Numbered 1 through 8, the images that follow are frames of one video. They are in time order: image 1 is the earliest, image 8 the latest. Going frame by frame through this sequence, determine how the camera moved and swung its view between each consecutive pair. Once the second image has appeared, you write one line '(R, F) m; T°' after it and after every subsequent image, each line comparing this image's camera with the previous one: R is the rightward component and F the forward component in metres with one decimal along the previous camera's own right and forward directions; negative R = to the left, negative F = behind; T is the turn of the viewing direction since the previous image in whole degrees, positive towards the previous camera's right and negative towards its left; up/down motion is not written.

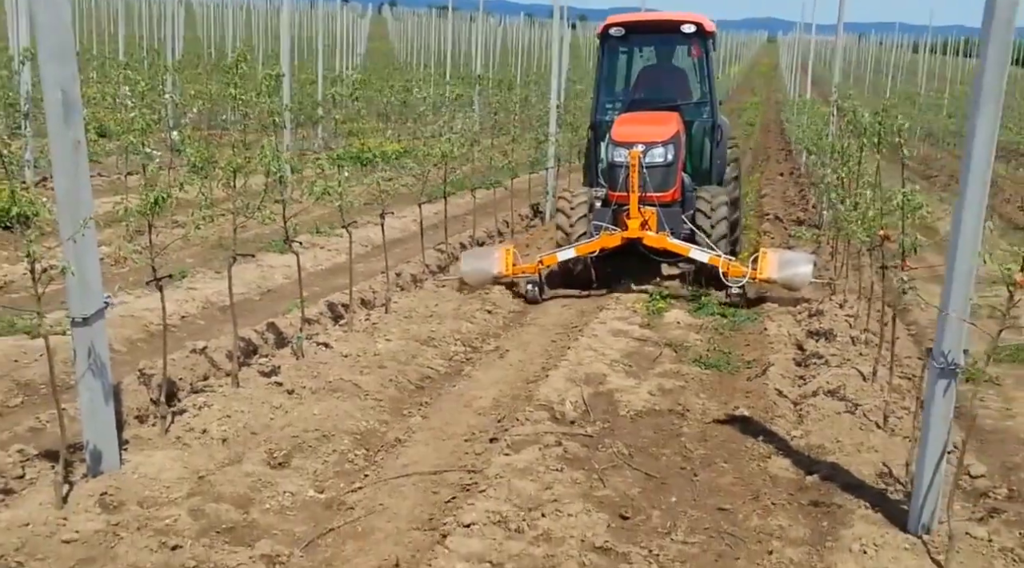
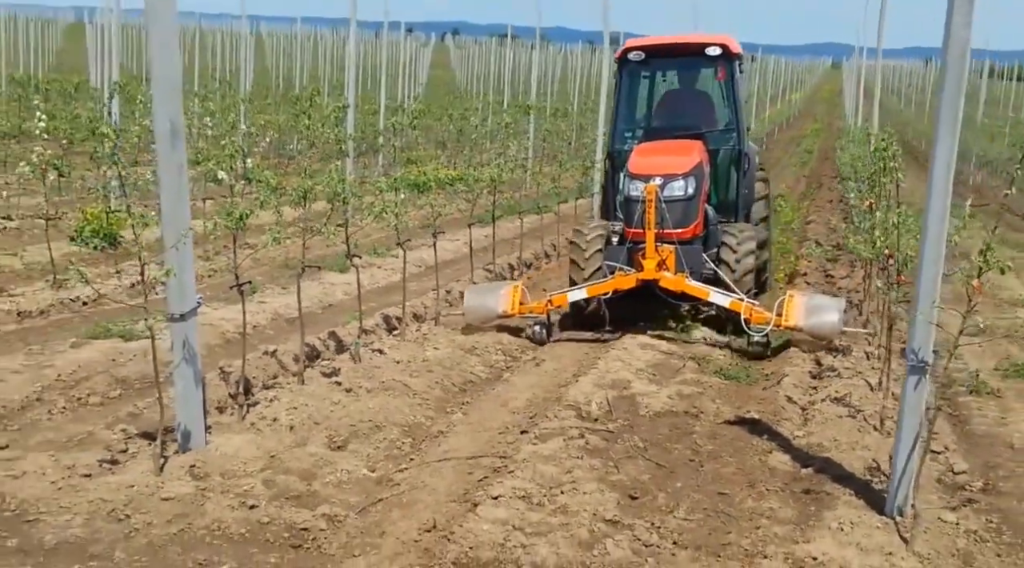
(+0.2, -0.8) m; -3°
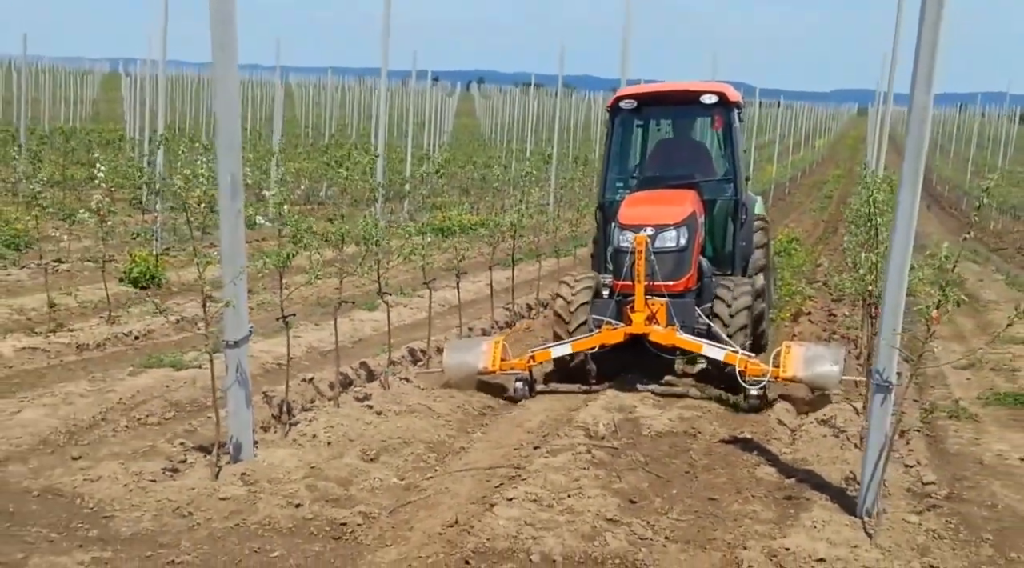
(+0.1, -0.7) m; -1°
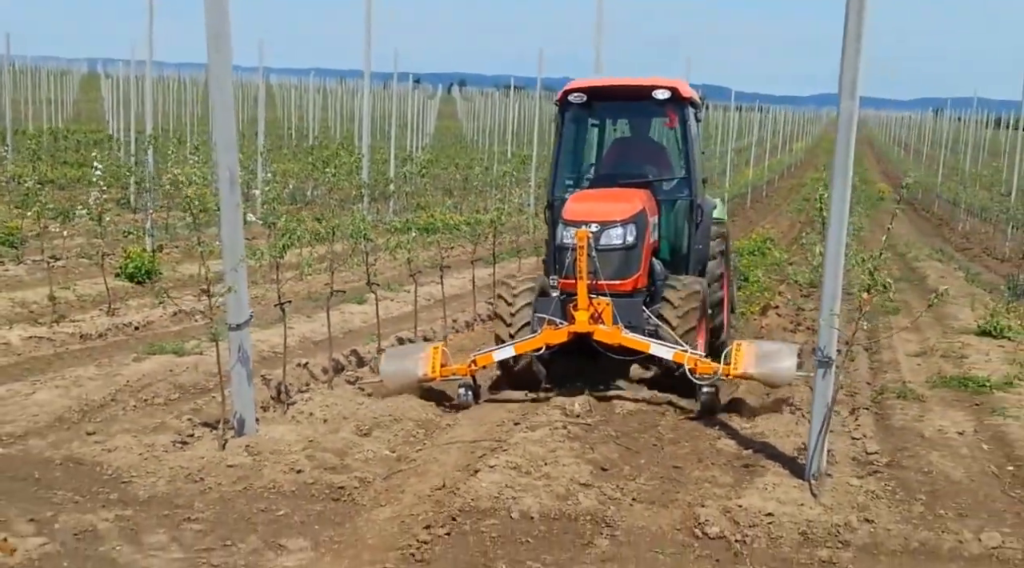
(0.0, -0.6) m; +1°
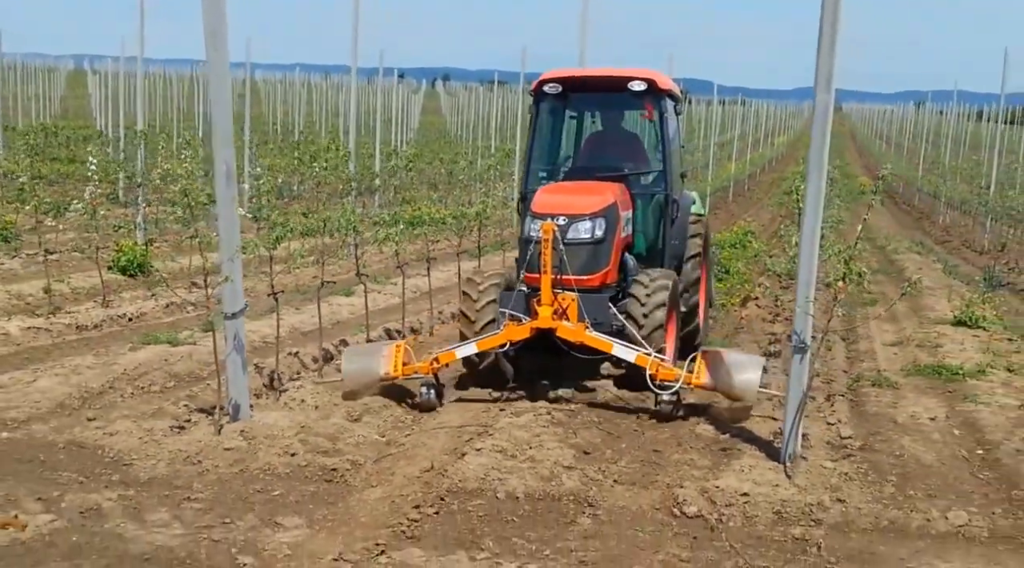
(0.0, -0.2) m; +1°
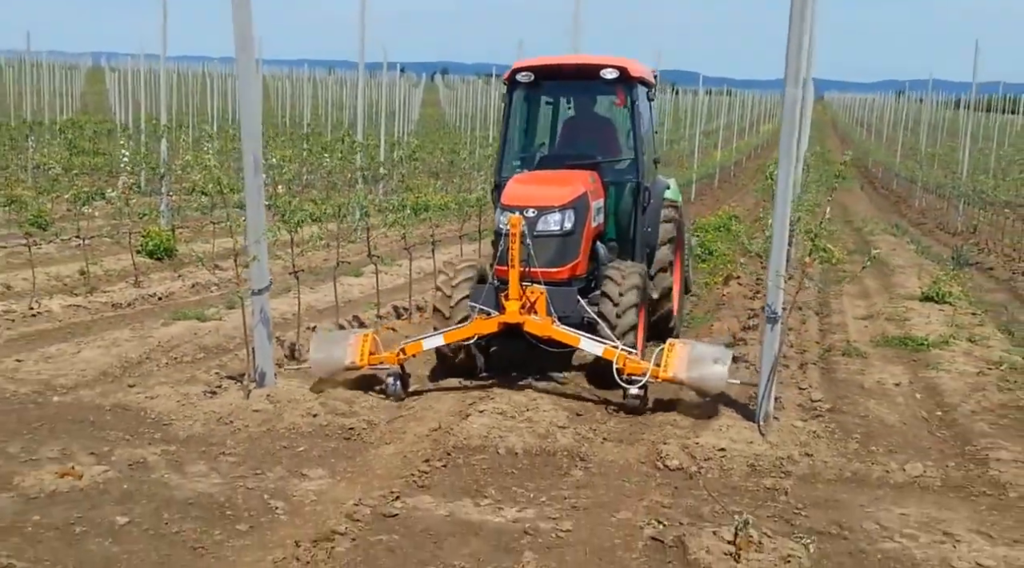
(0.0, -0.7) m; 0°
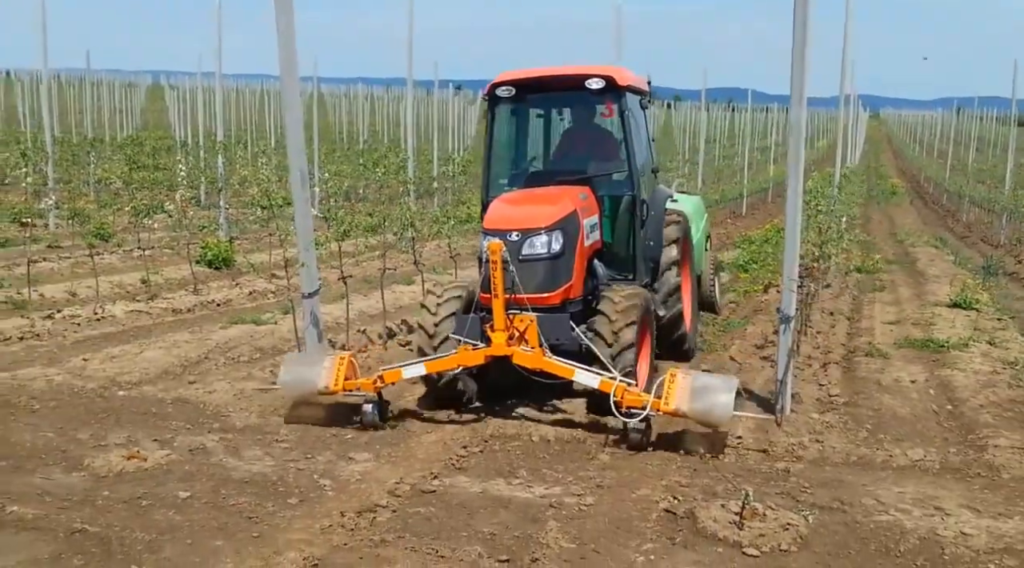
(+0.1, -0.5) m; -3°
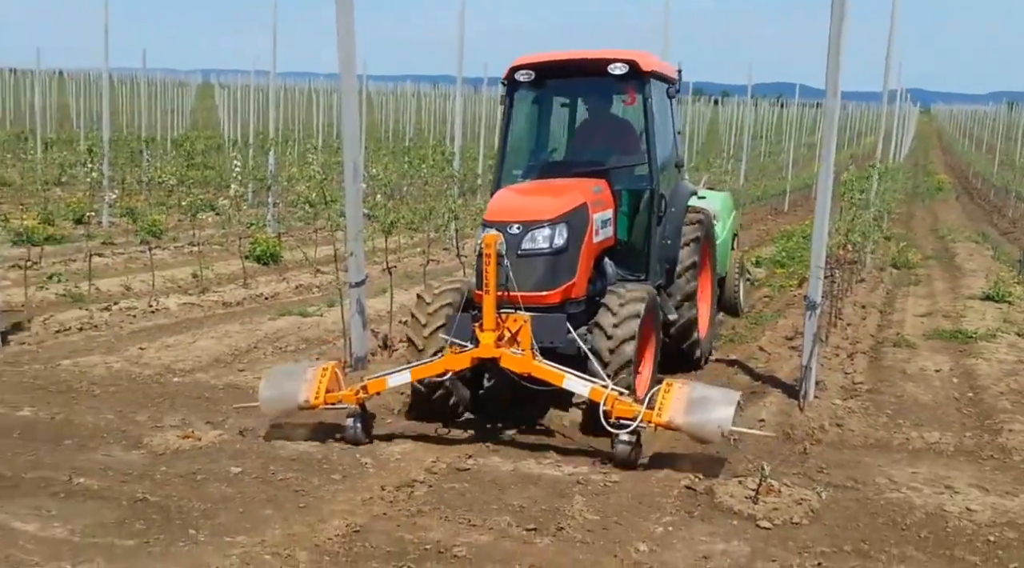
(+0.1, -0.4) m; -3°
